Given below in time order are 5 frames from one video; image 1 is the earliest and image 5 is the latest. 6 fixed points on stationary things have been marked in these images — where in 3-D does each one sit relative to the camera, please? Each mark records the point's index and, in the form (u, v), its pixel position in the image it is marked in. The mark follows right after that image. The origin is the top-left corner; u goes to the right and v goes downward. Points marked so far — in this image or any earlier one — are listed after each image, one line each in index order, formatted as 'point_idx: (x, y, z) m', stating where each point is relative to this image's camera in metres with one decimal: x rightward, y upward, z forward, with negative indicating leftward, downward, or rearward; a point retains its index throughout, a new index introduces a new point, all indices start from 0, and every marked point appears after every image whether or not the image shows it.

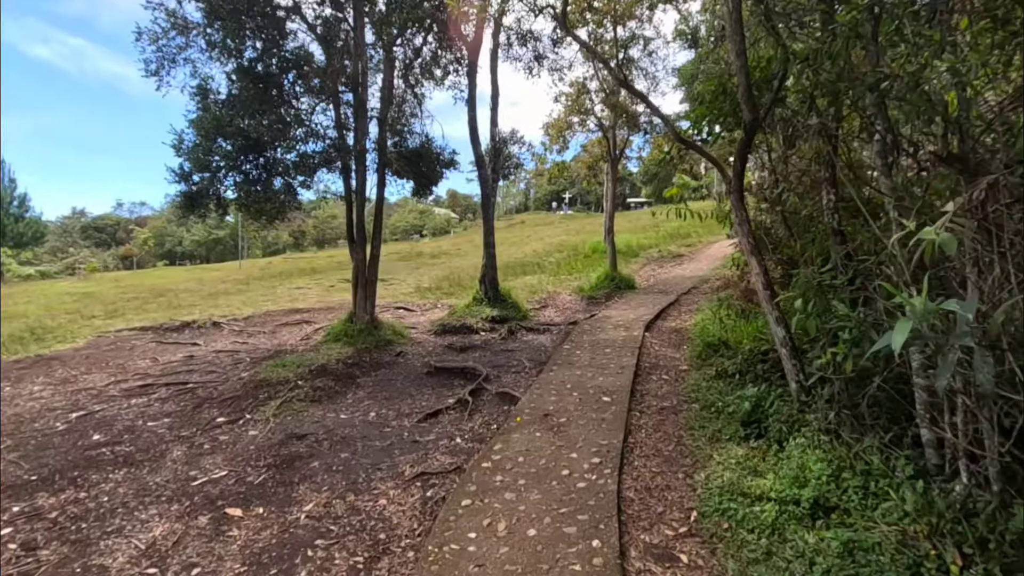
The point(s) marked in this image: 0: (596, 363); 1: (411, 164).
0: (+1.0, -0.9, +6.5) m
1: (-1.8, +2.2, +9.5) m
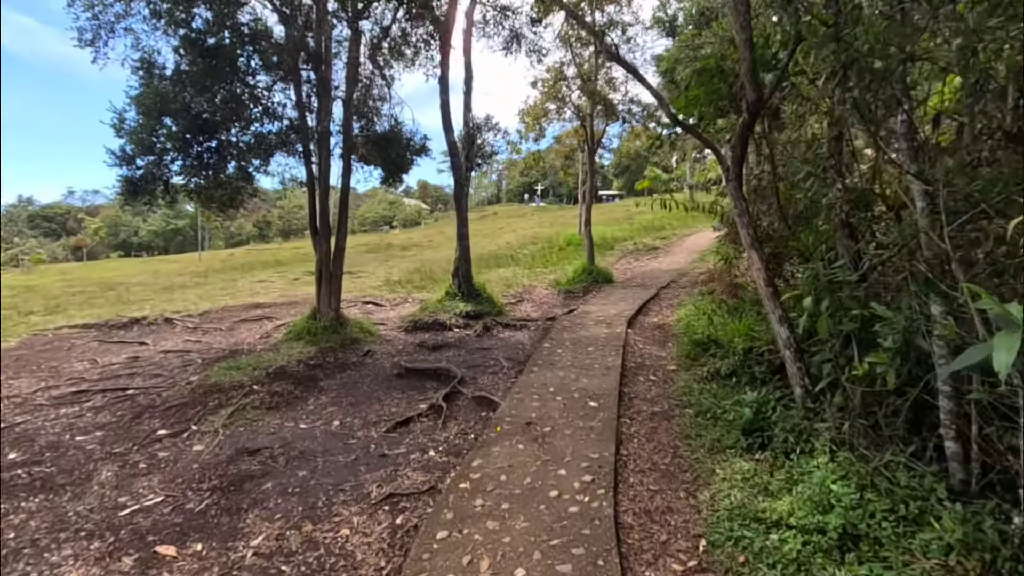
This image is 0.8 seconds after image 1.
0: (+0.8, -0.9, +6.1) m
1: (-2.2, +2.3, +8.9) m
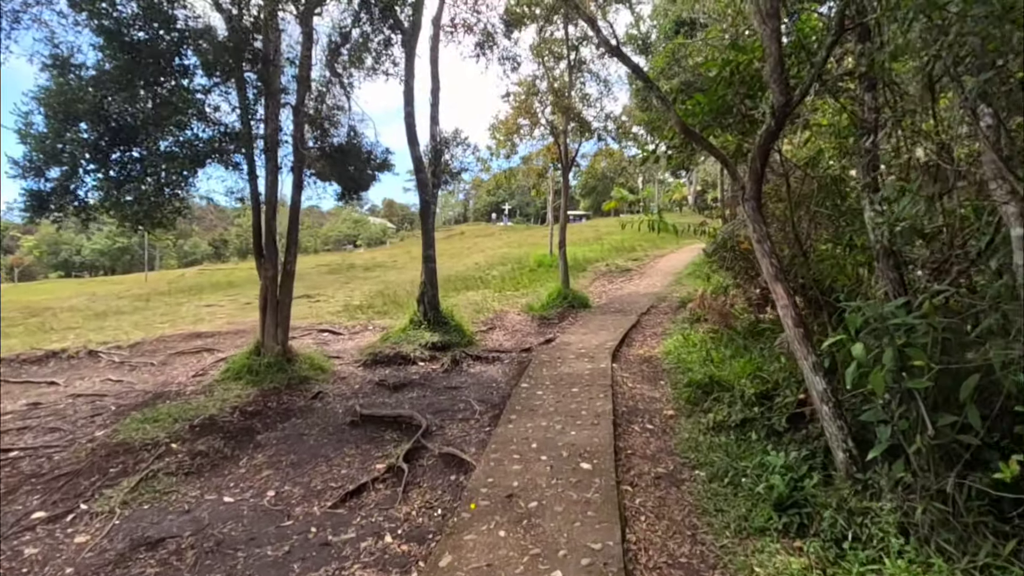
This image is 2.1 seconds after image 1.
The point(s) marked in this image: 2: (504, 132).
0: (+0.5, -1.2, +5.3) m
1: (-2.6, +1.9, +8.0) m
2: (-0.2, +3.6, +12.5) m
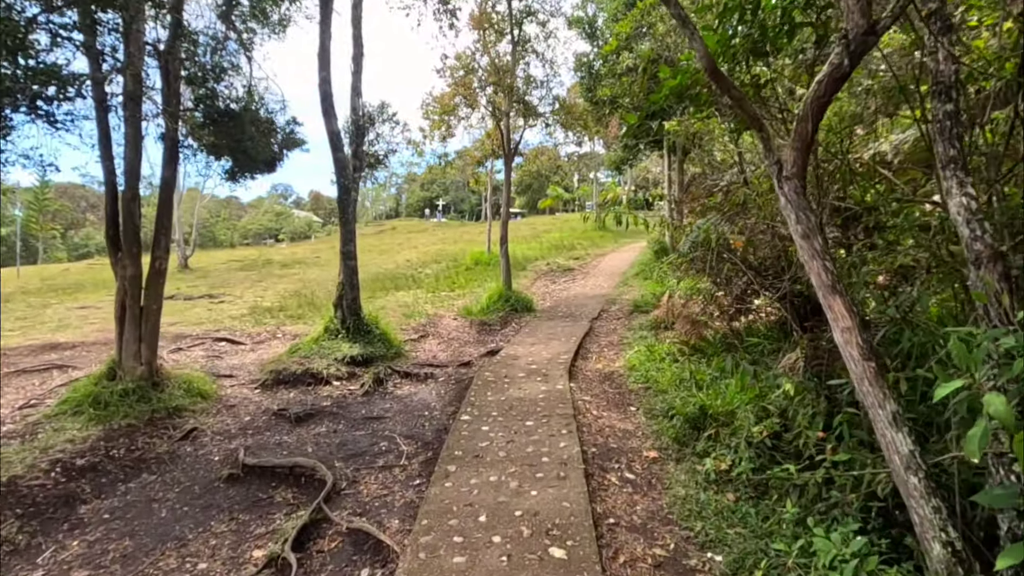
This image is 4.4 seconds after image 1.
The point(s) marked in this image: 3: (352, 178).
0: (0.0, -1.2, +4.0) m
1: (-3.4, +1.8, +6.4) m
2: (-1.5, +3.6, +11.1) m
3: (-2.4, +1.7, +8.2) m
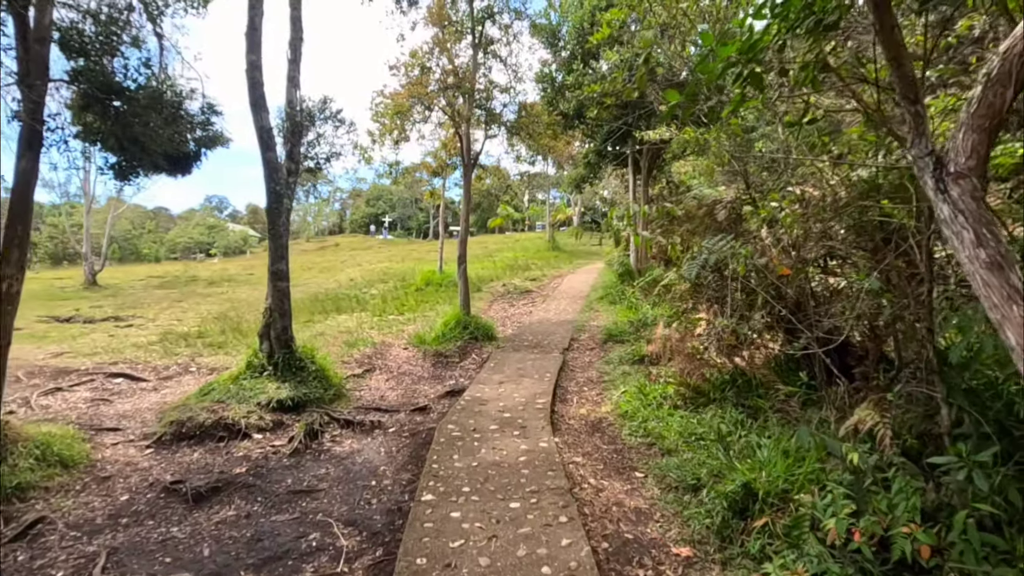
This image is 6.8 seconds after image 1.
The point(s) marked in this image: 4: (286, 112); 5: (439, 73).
0: (0.0, -1.5, +2.9) m
1: (-3.7, +1.6, +5.0) m
2: (-2.3, +3.2, +9.9) m
3: (-2.9, +1.3, +6.9) m
4: (-2.9, +2.3, +6.9) m
5: (-1.3, +3.8, +9.5) m
